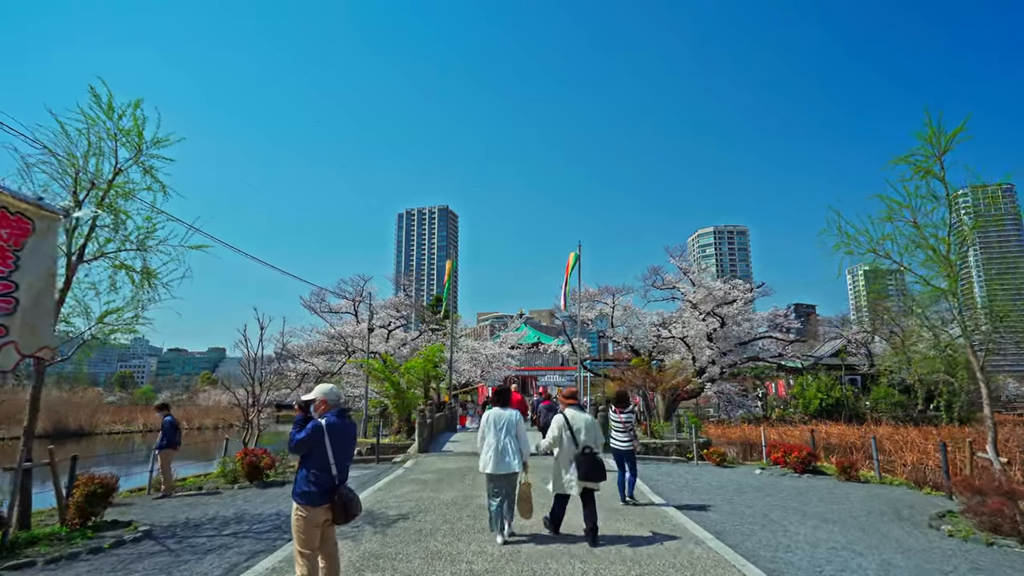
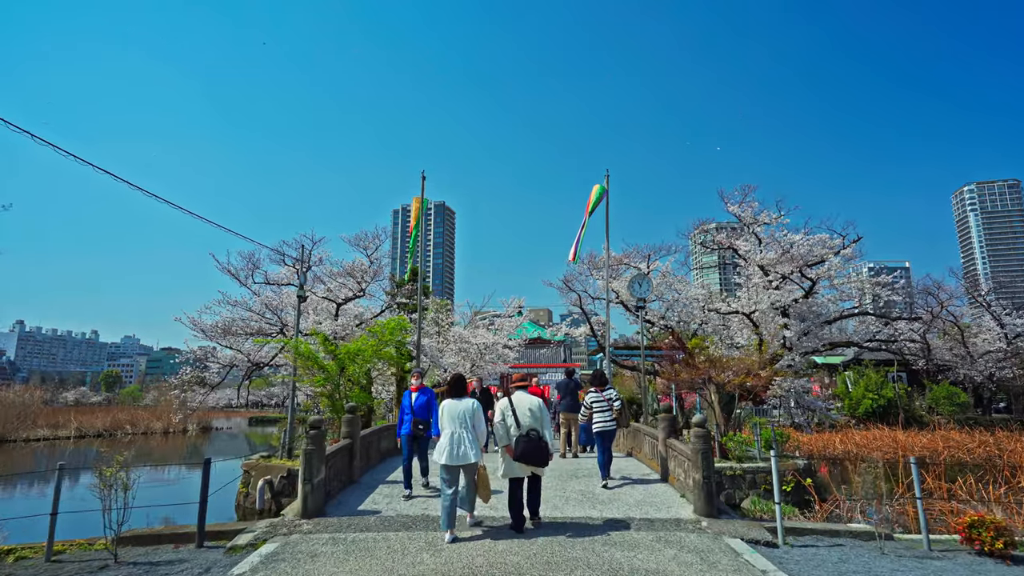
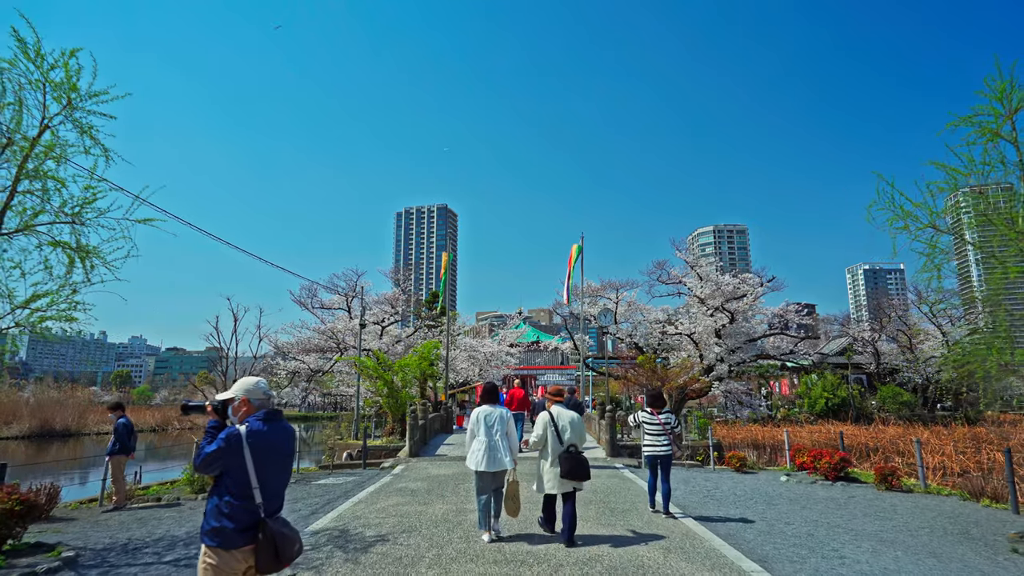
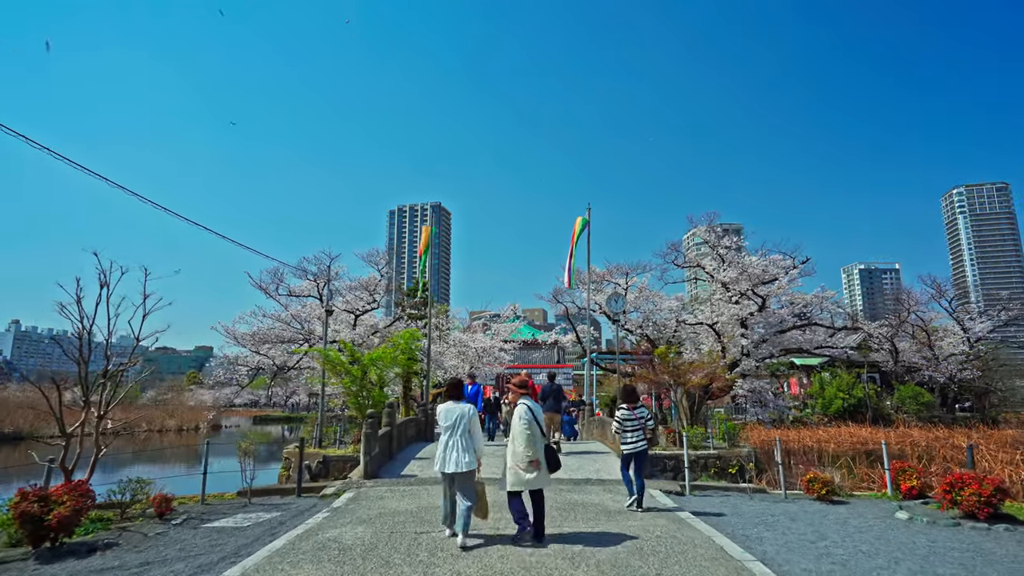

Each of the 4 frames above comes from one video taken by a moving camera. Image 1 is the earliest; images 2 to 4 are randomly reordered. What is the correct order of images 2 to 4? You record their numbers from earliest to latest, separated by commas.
3, 4, 2
